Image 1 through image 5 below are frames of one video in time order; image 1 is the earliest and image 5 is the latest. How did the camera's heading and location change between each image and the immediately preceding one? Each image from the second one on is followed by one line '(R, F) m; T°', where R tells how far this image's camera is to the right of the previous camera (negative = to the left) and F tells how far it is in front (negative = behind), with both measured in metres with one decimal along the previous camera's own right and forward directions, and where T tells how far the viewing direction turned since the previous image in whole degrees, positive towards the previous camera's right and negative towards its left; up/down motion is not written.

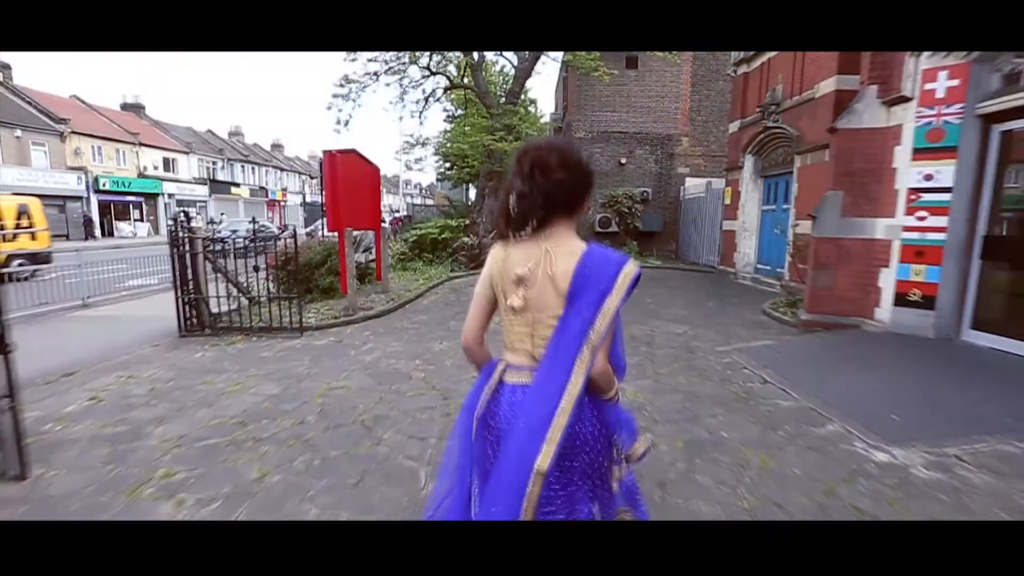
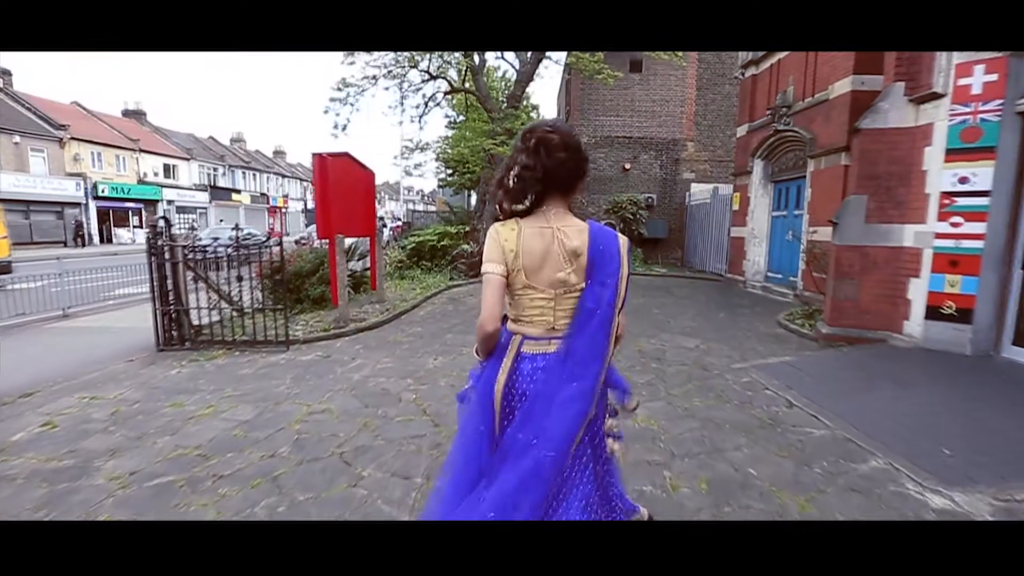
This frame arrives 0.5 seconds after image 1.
(0.0, +0.4) m; 0°
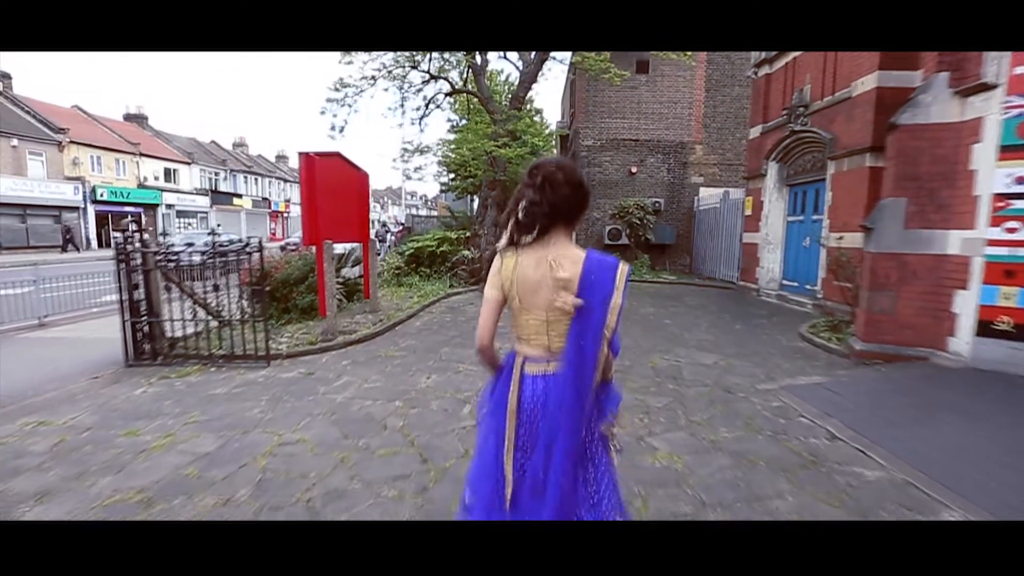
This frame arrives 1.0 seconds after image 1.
(0.0, +0.5) m; 0°
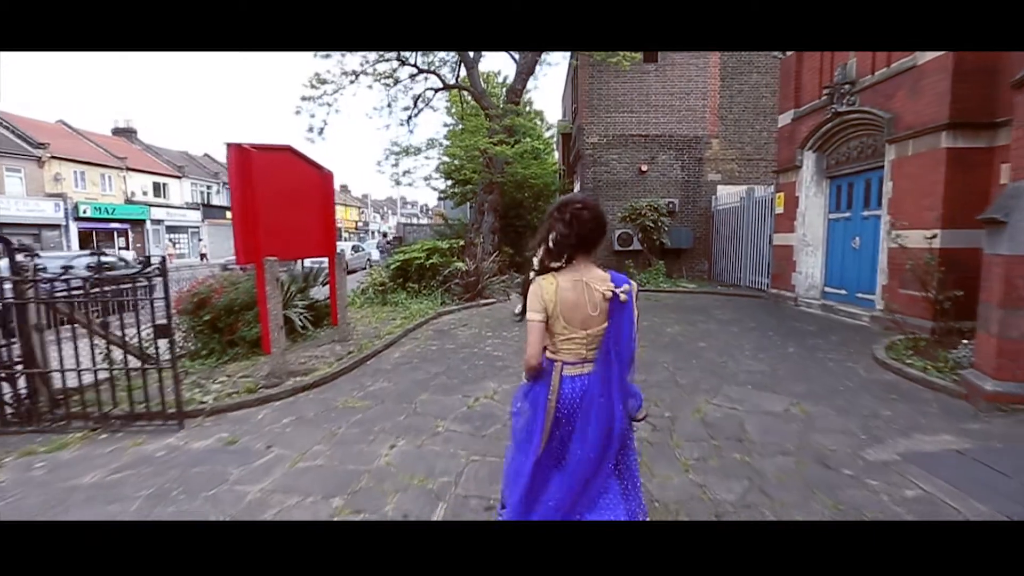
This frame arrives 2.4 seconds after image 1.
(+0.1, +1.5) m; 0°
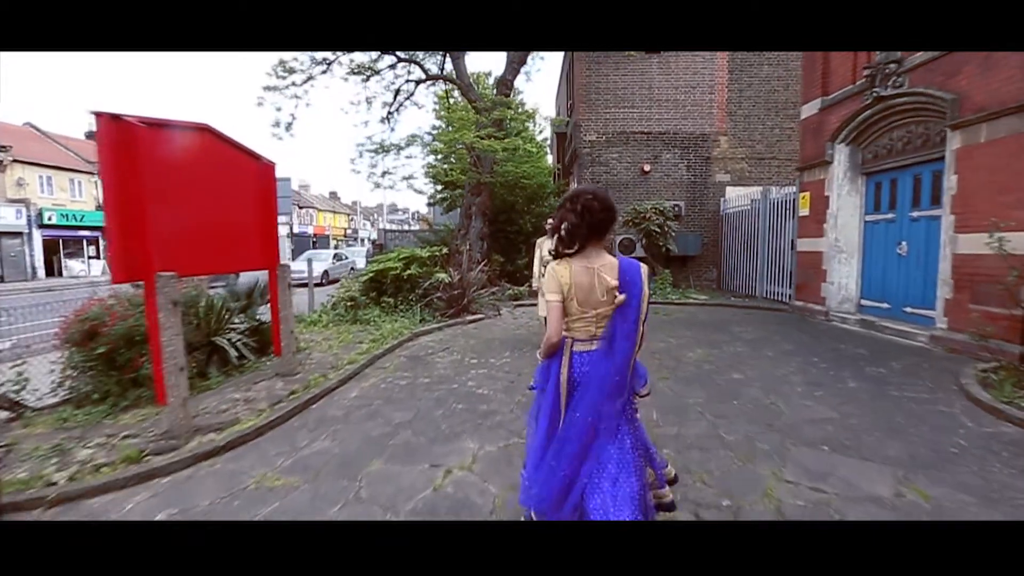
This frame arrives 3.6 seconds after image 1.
(+0.1, +1.3) m; +1°
